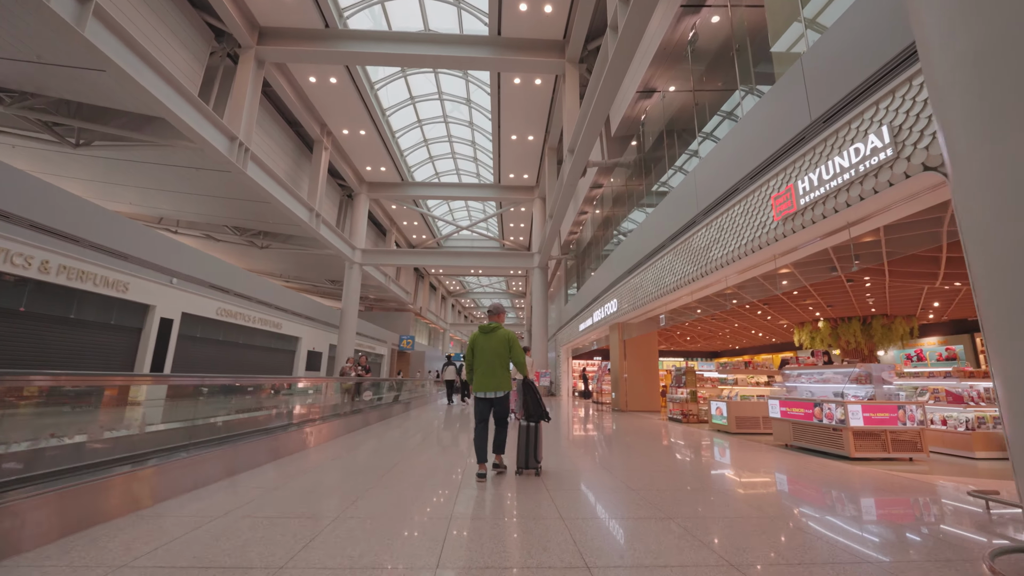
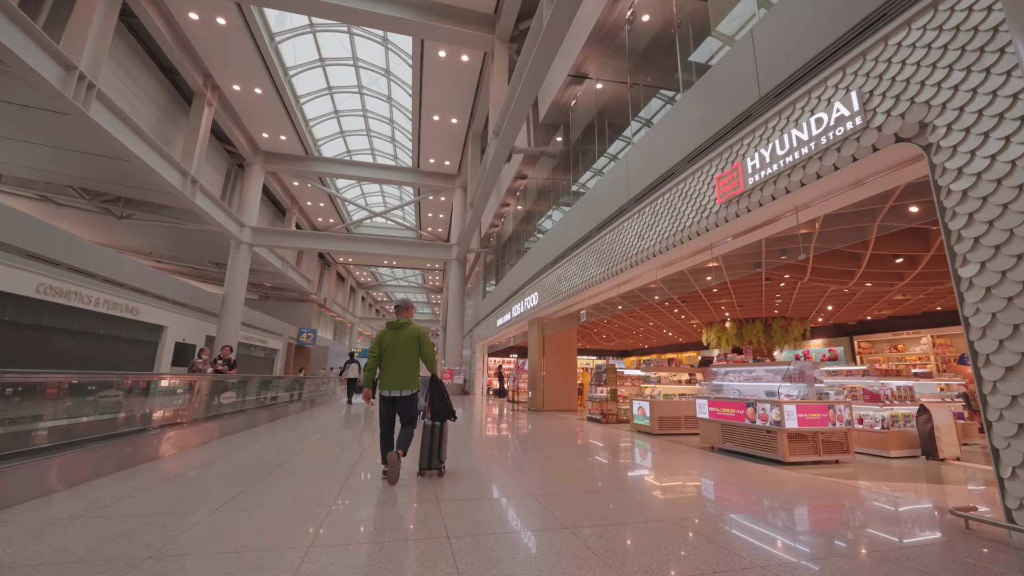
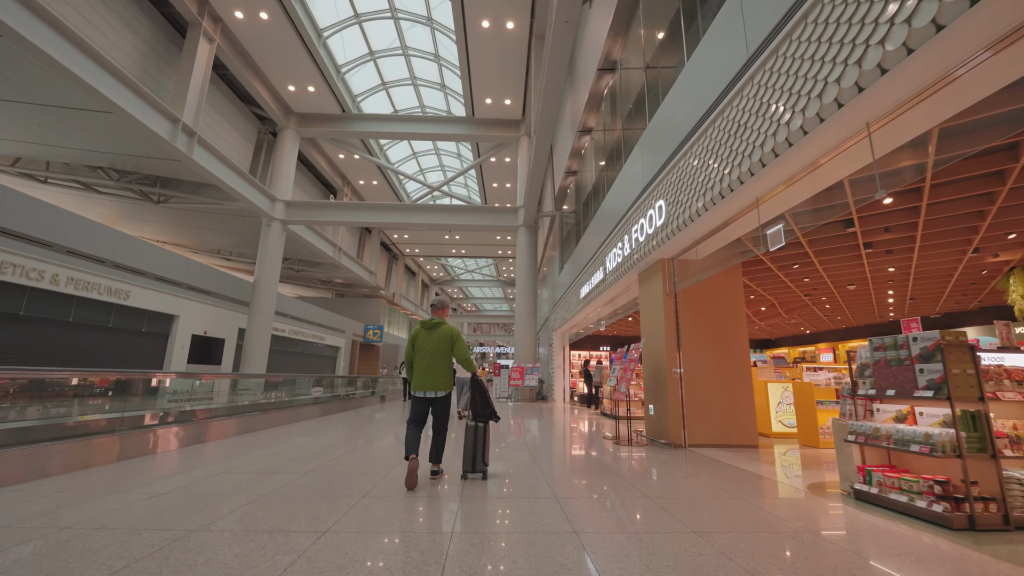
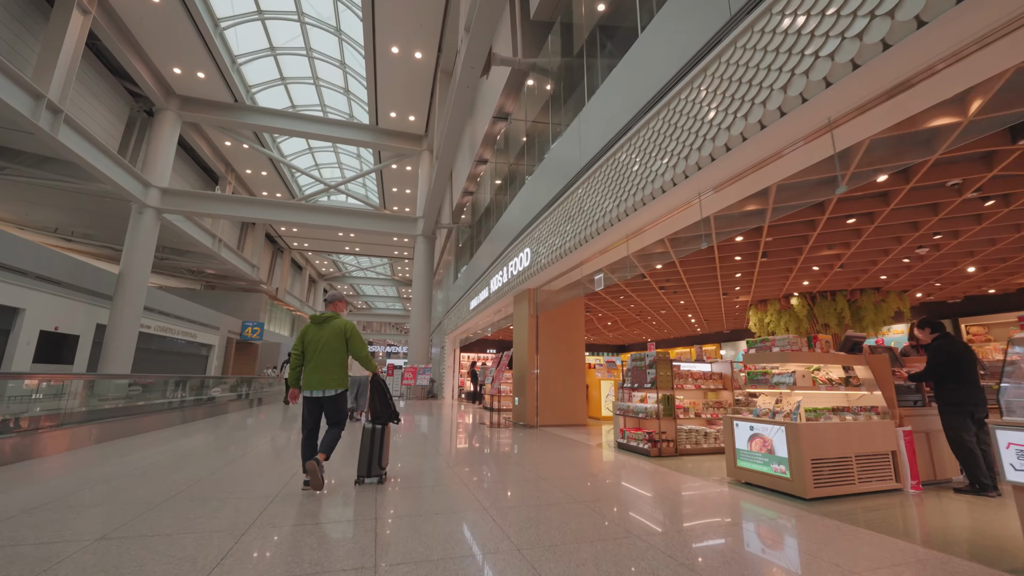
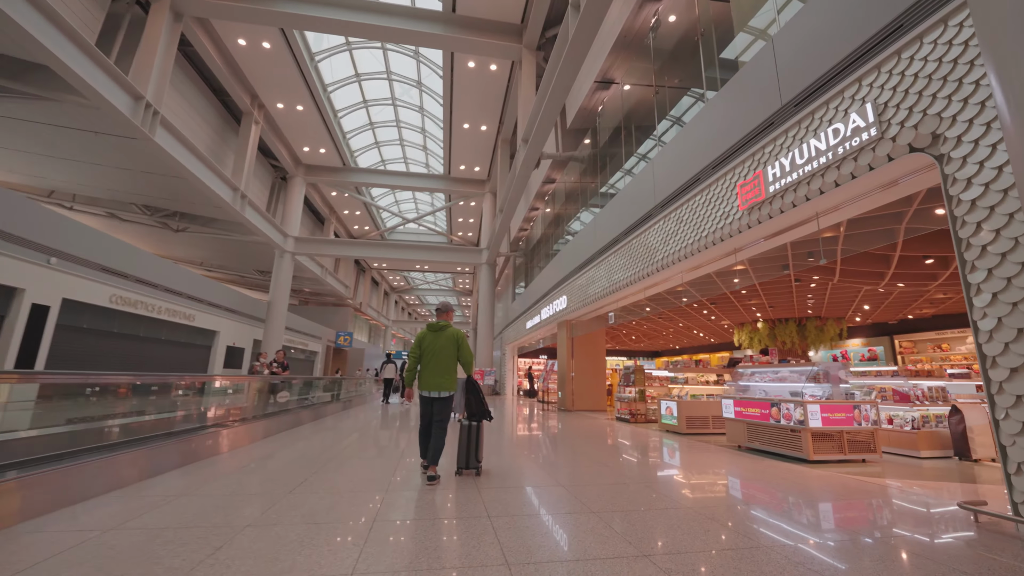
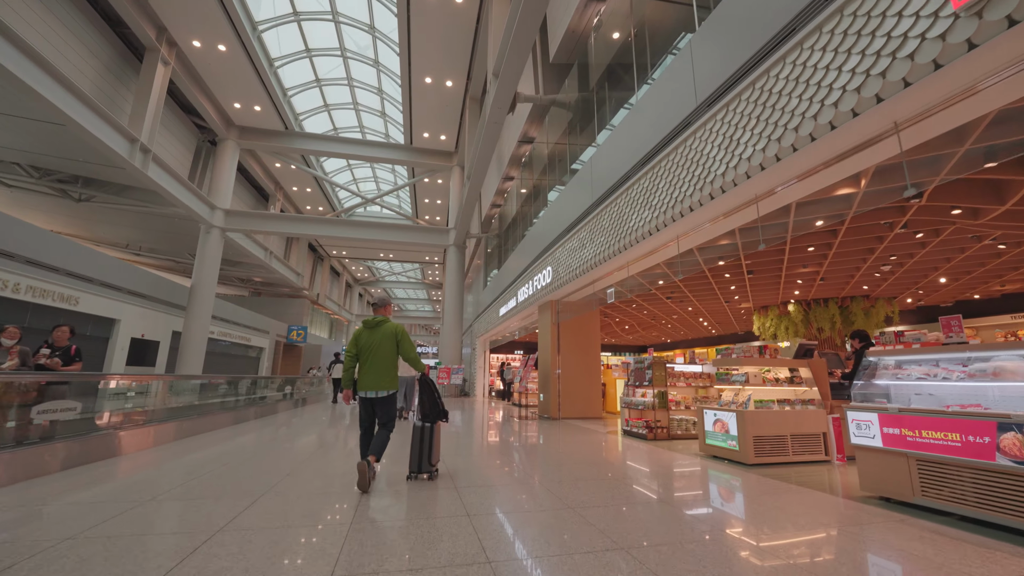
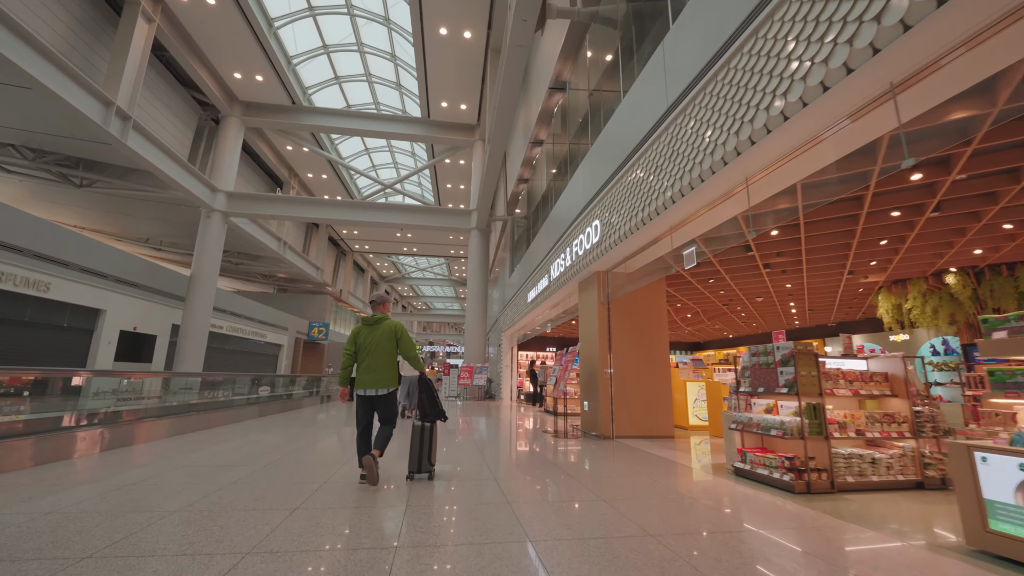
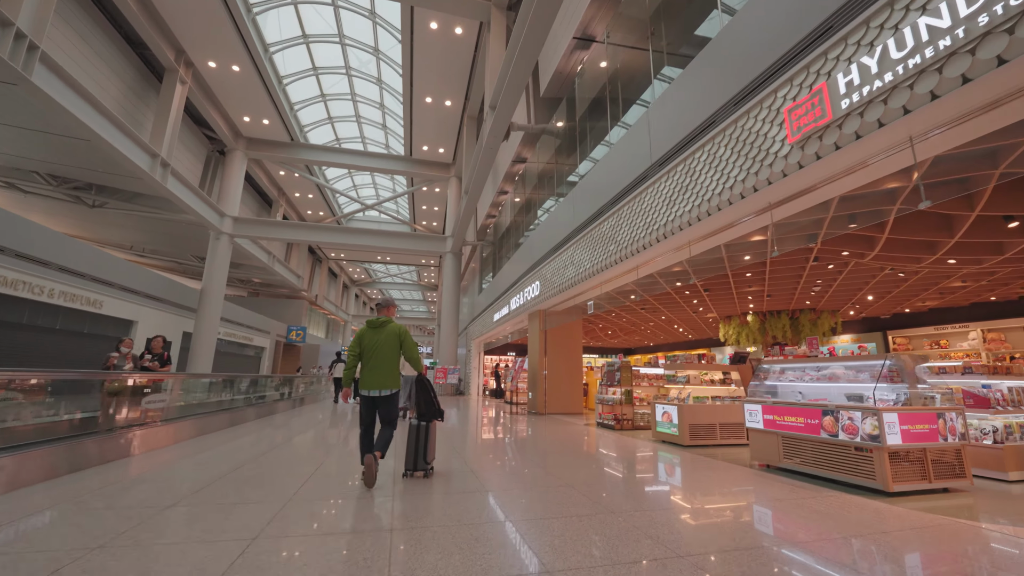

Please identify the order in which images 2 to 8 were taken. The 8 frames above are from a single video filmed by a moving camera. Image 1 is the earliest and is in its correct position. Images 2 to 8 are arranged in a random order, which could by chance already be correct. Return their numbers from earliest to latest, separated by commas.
5, 2, 8, 6, 4, 7, 3
